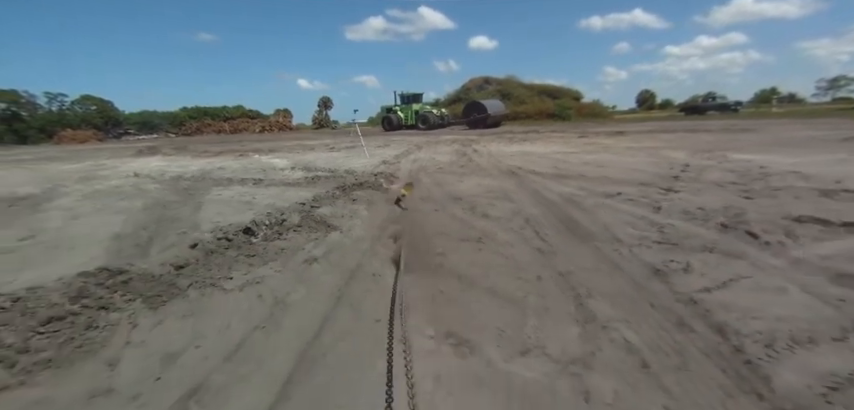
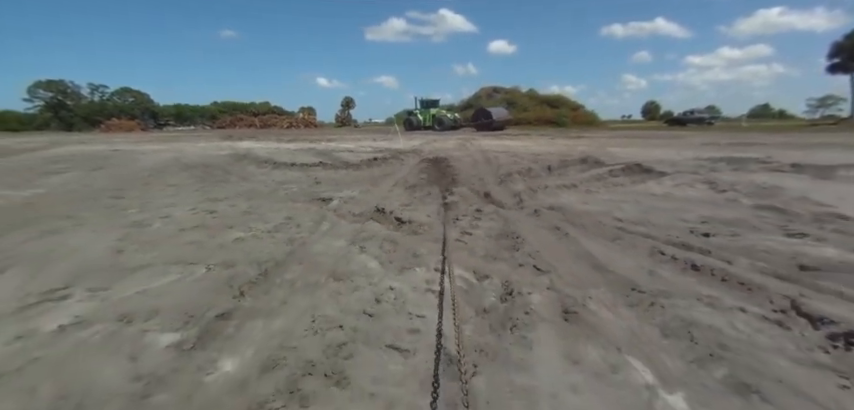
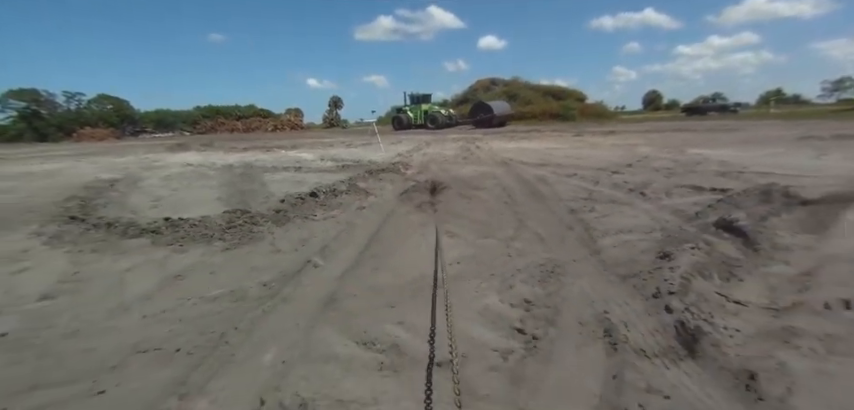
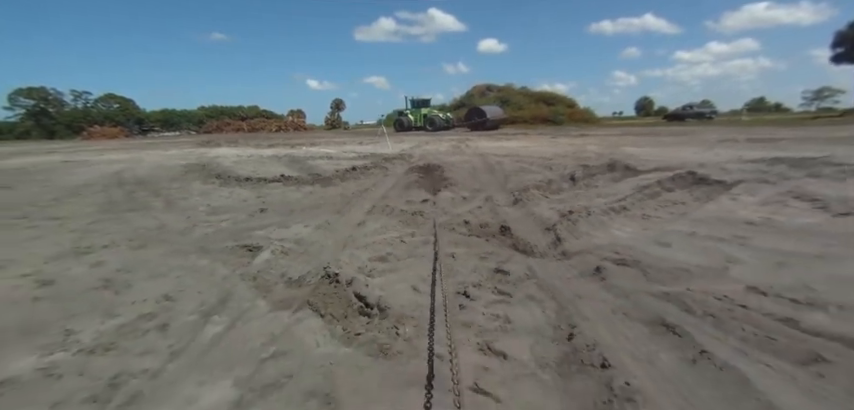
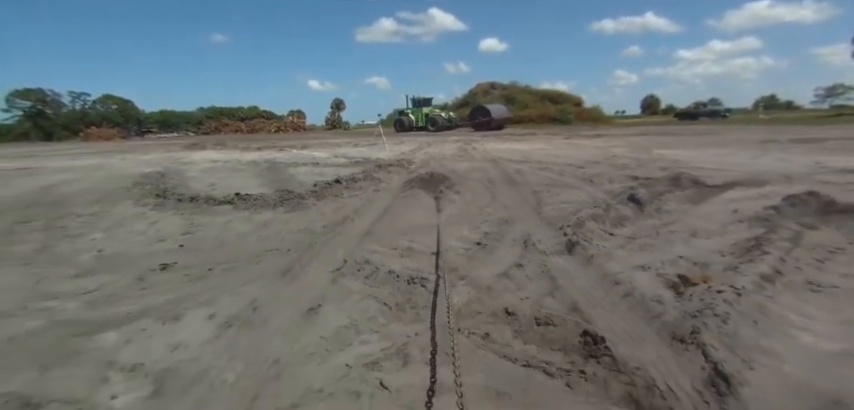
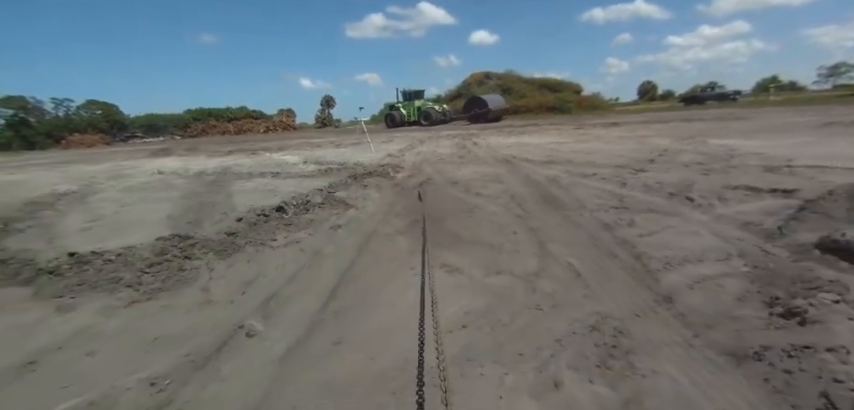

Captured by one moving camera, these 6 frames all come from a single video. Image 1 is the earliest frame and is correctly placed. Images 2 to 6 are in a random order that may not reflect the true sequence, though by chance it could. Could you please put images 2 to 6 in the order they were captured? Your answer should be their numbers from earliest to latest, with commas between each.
6, 3, 5, 4, 2
